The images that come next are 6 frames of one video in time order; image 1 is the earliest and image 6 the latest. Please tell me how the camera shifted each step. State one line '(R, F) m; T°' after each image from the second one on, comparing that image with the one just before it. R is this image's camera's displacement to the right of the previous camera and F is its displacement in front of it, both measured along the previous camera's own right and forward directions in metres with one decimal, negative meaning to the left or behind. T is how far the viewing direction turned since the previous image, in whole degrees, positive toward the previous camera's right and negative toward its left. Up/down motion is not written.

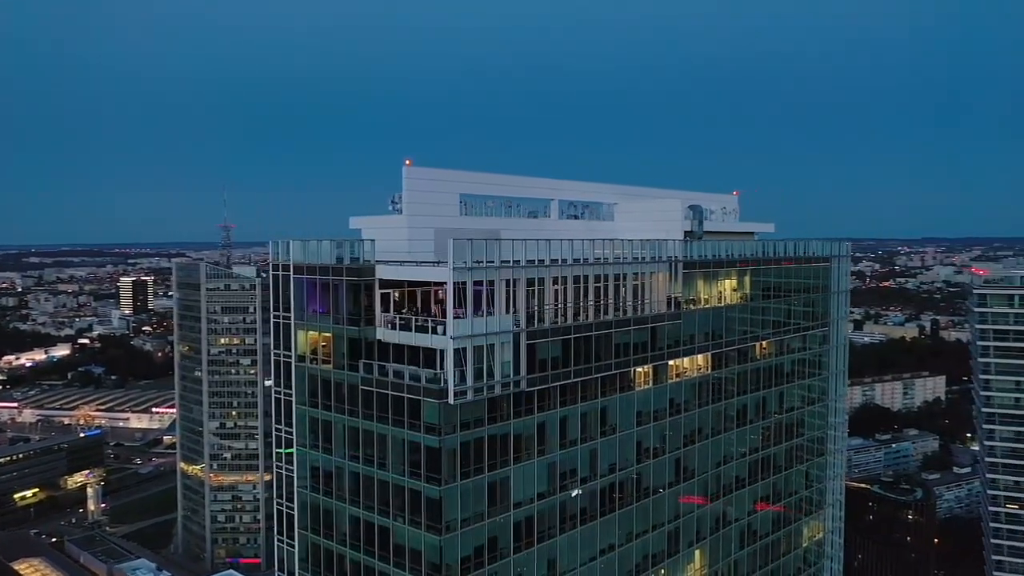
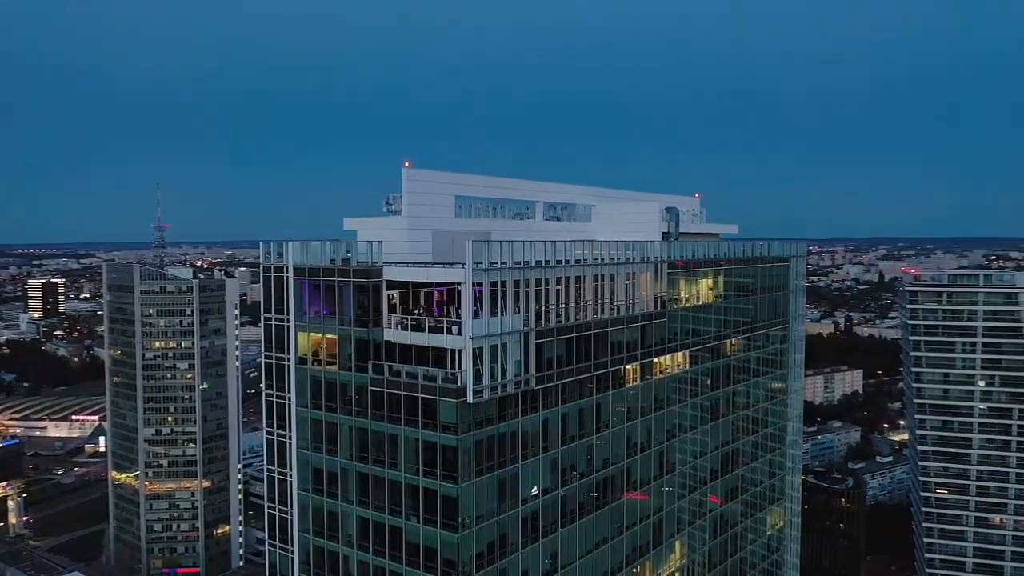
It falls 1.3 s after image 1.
(-2.4, -0.4) m; +5°
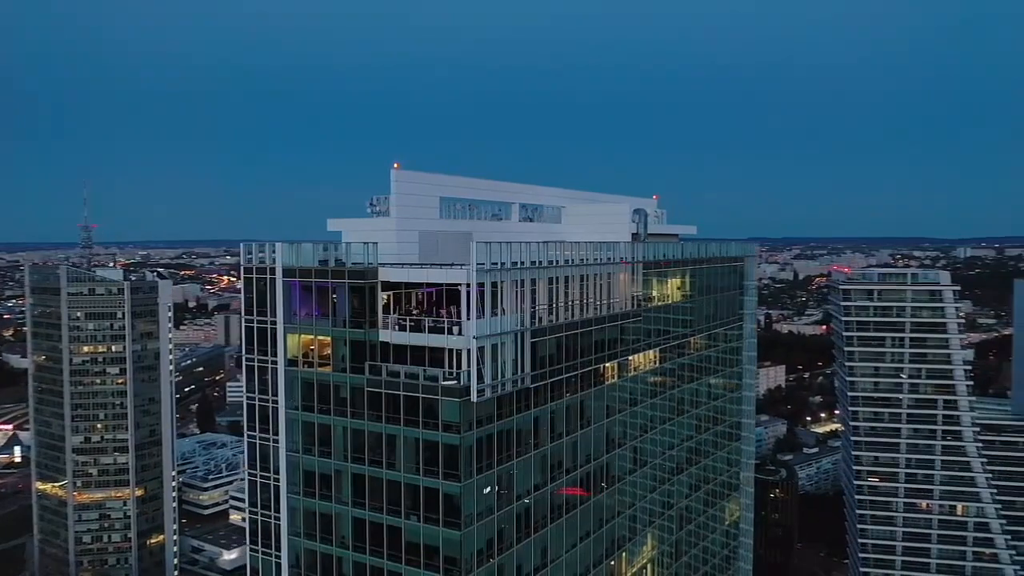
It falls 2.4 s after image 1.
(-2.0, -0.4) m; +5°
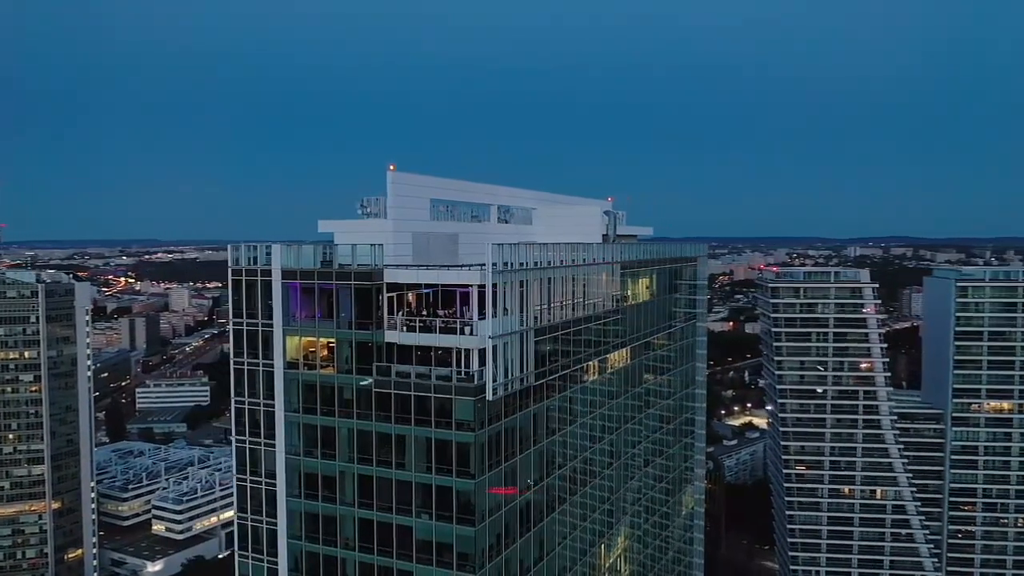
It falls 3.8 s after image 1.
(-2.7, -0.5) m; +6°
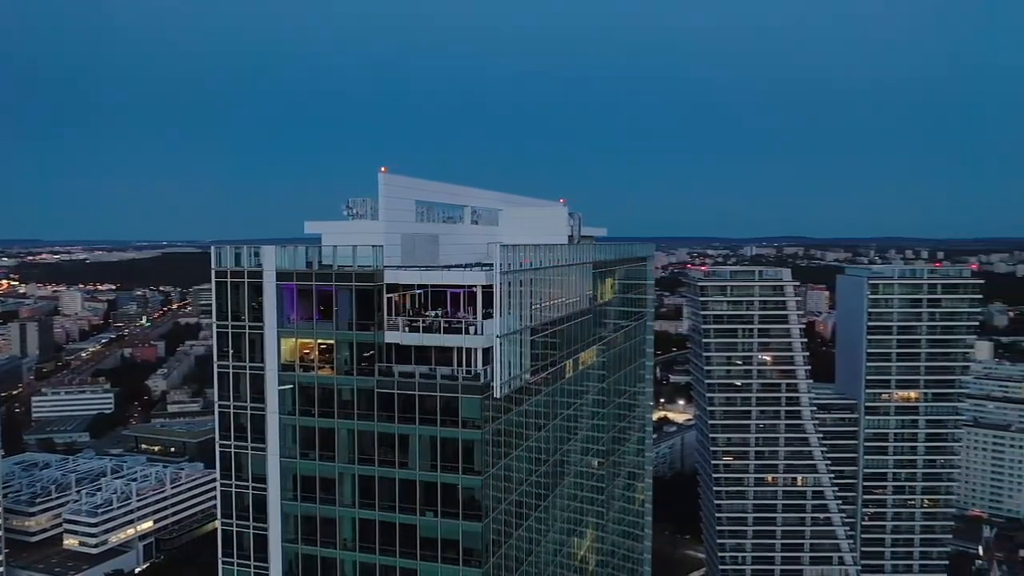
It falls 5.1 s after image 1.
(-2.7, -0.5) m; +6°
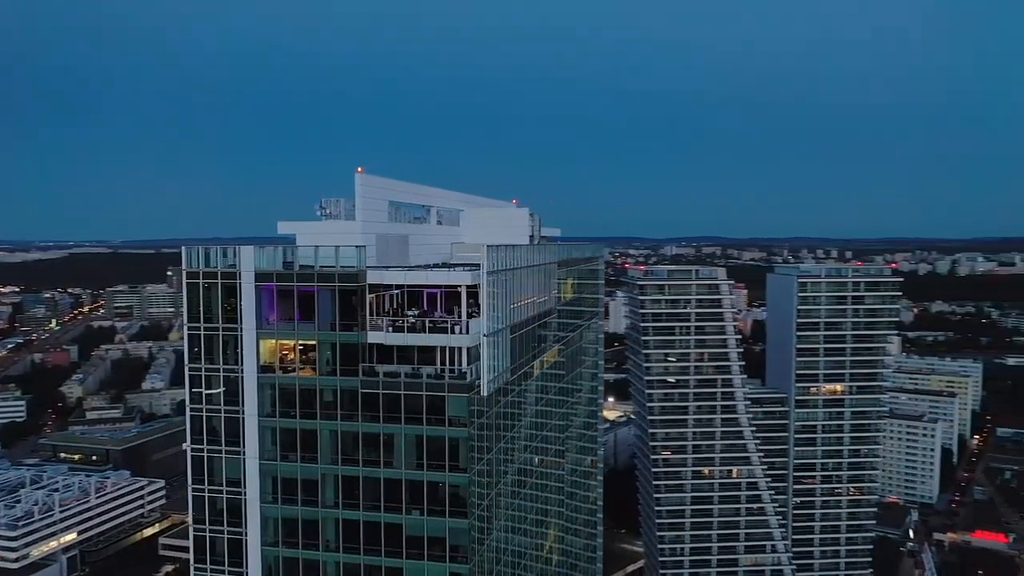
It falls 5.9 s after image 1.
(-1.7, -0.4) m; +5°
